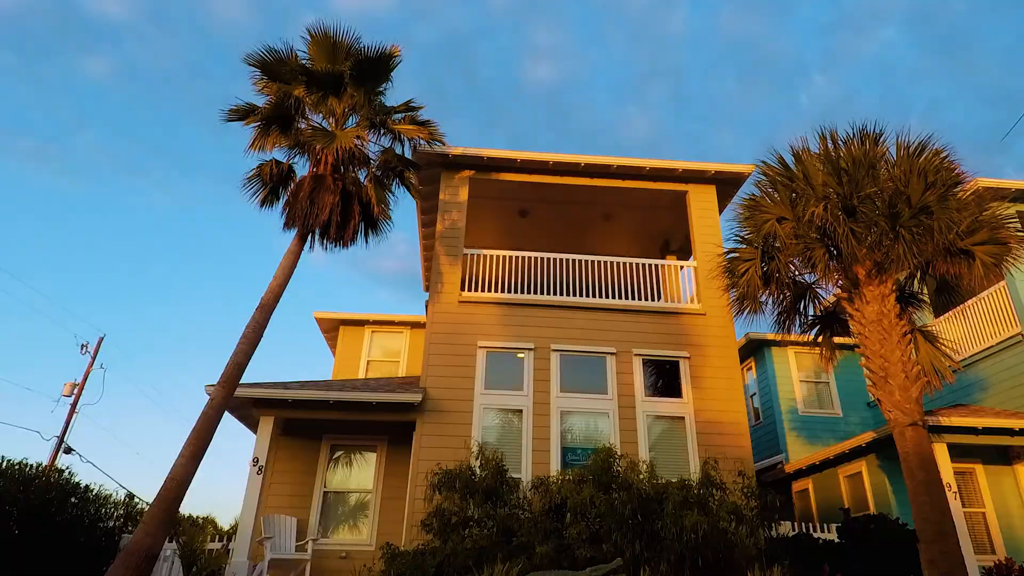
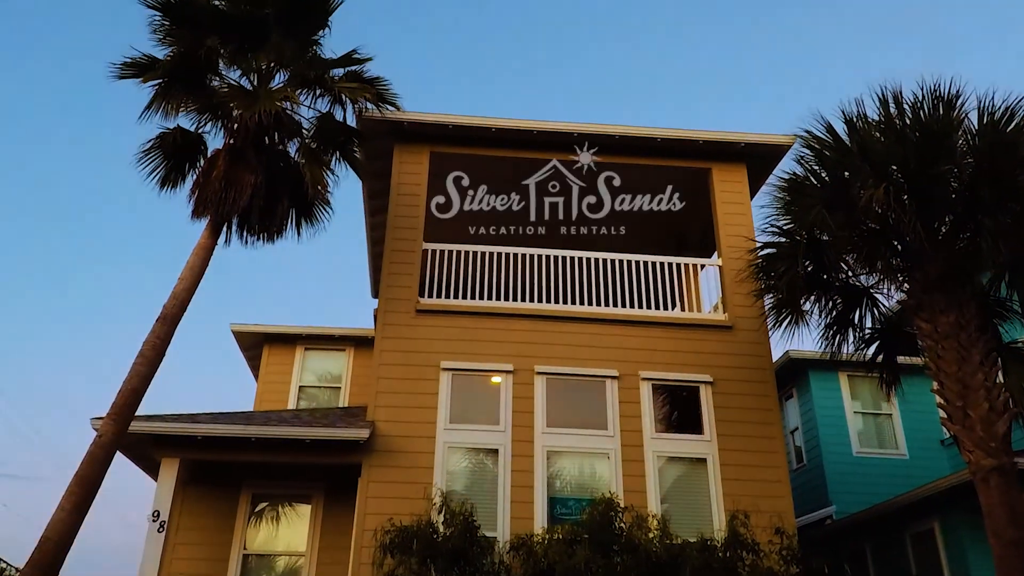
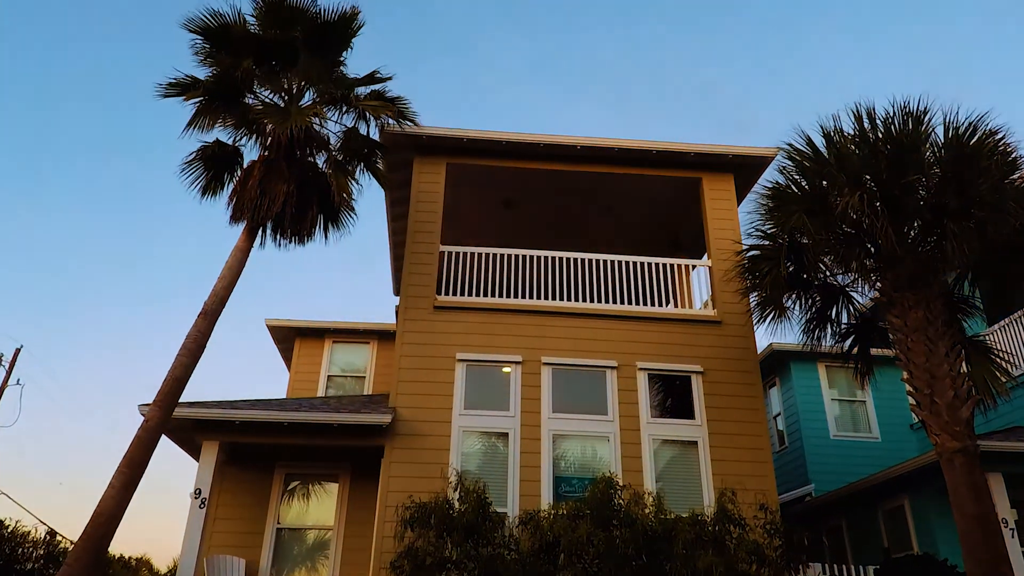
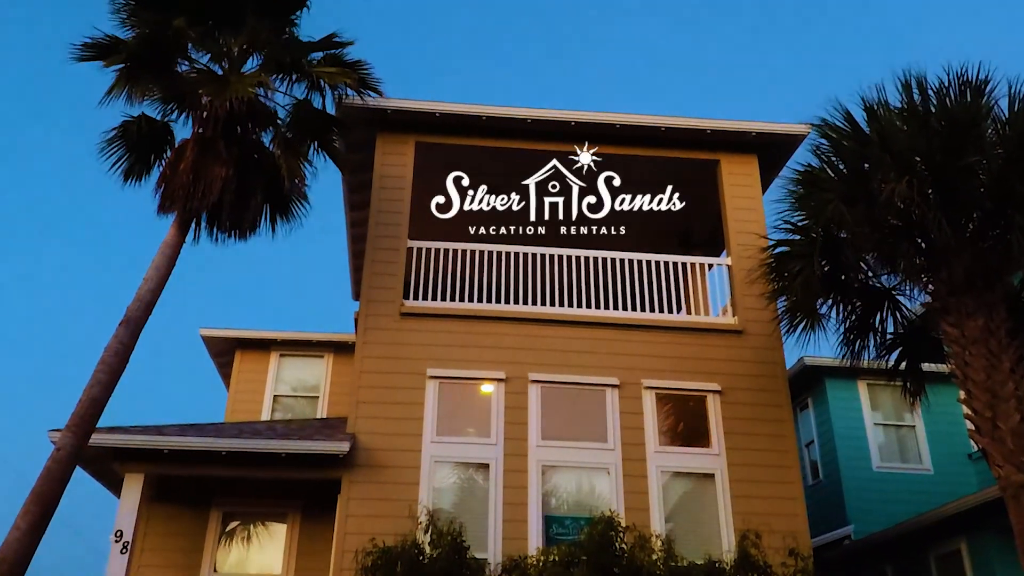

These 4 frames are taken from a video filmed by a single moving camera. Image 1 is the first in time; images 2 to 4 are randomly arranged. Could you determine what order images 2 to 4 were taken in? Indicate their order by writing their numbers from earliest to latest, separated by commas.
3, 2, 4
